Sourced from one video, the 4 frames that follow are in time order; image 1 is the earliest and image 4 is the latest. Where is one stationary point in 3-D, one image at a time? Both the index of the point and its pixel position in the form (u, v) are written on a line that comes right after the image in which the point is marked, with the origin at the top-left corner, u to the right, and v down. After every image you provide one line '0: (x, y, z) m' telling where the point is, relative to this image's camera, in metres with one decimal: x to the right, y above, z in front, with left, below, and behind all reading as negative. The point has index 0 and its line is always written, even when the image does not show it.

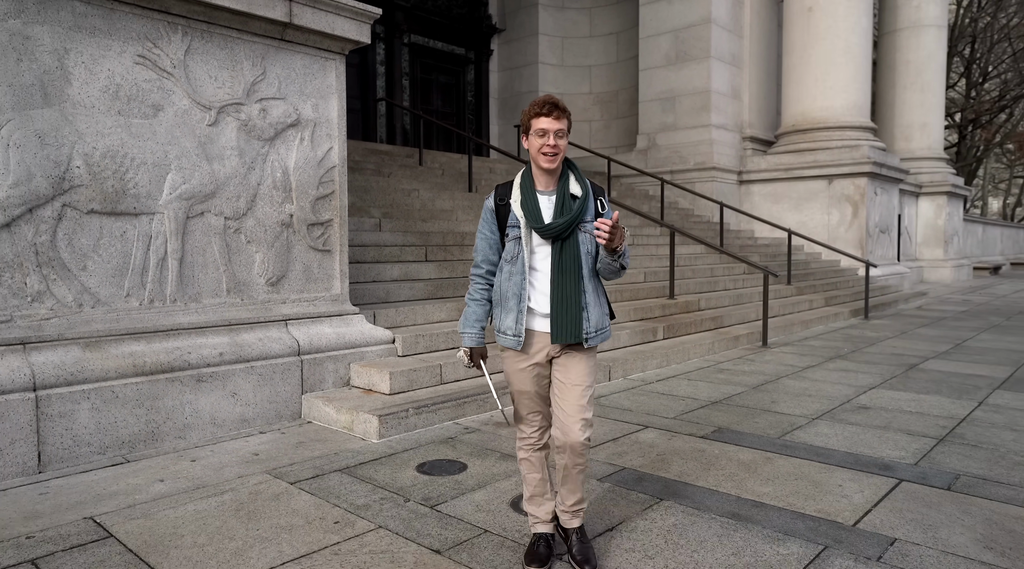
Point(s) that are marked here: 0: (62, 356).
0: (-2.6, -0.4, +4.1) m
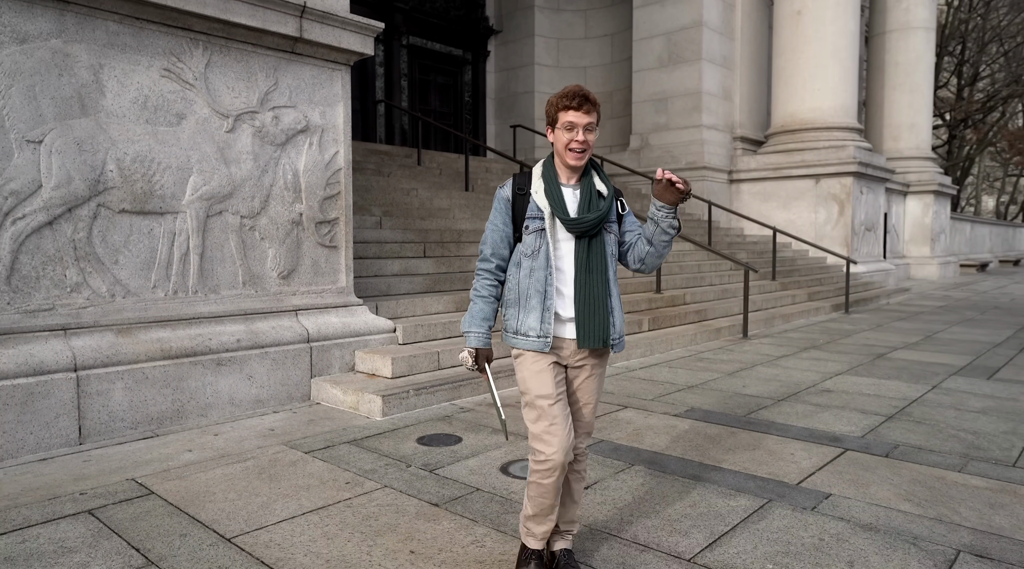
0: (-2.7, -0.4, +4.6) m
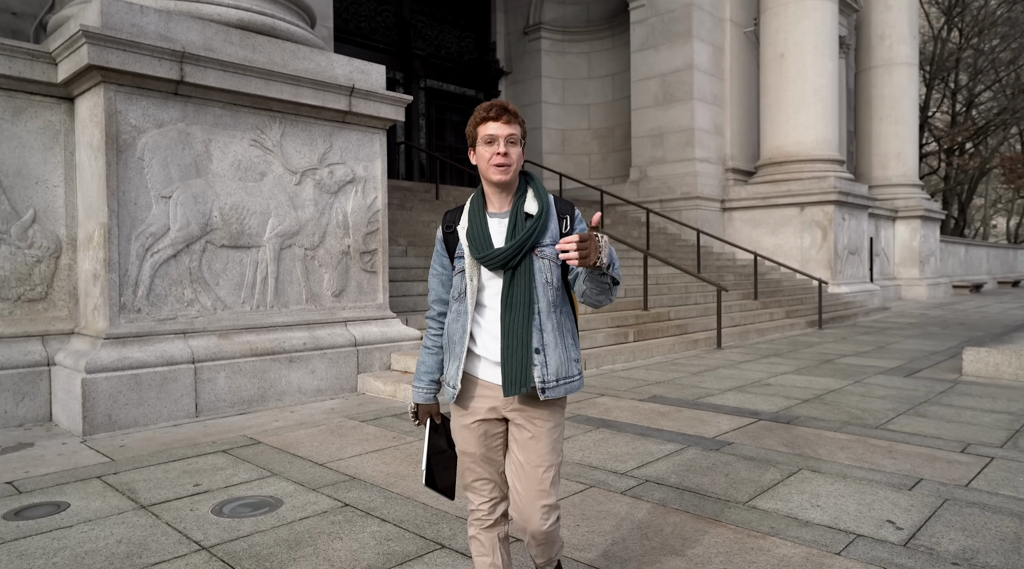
0: (-2.7, -0.5, +6.2) m
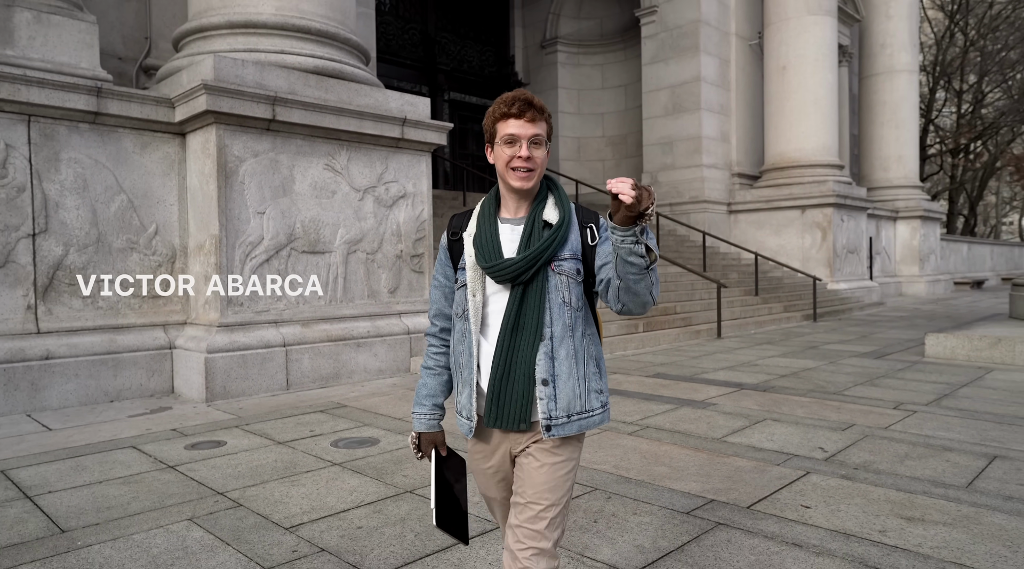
0: (-2.4, -0.5, +7.6) m
